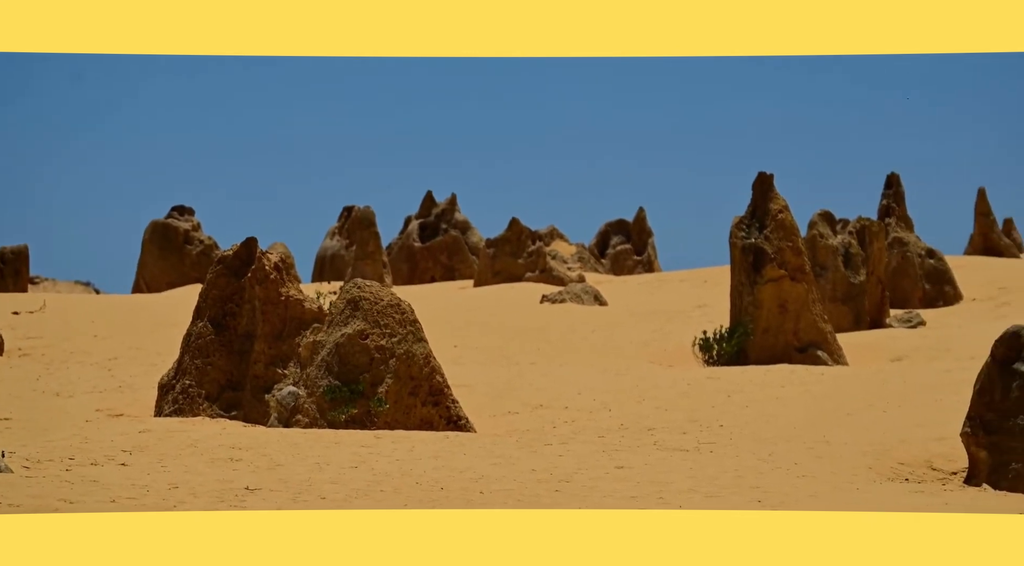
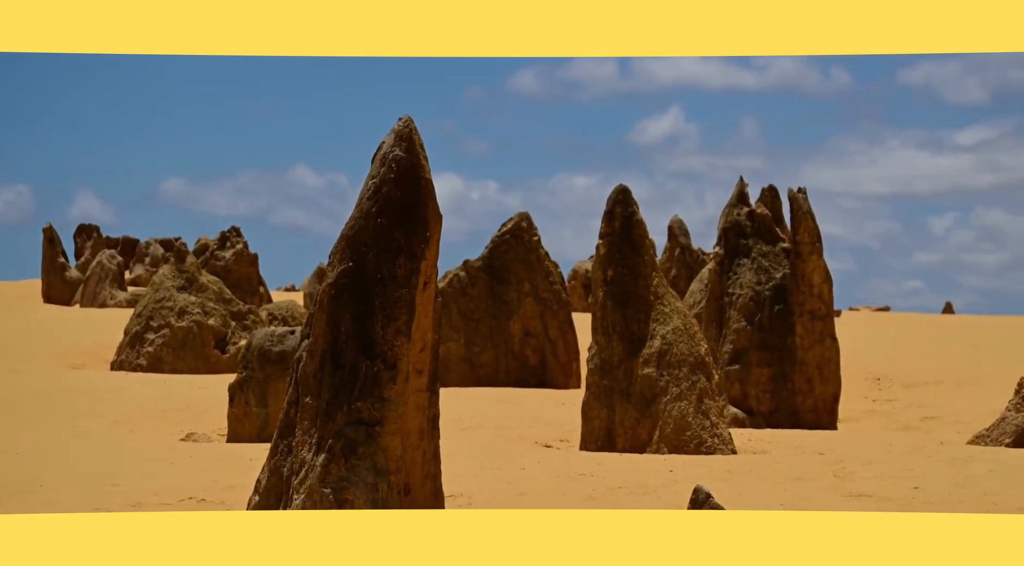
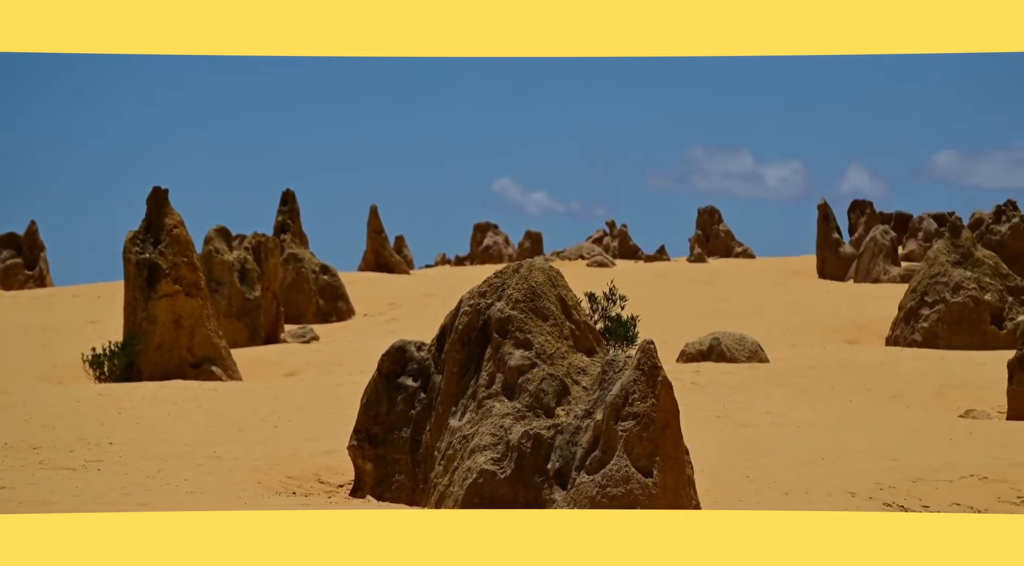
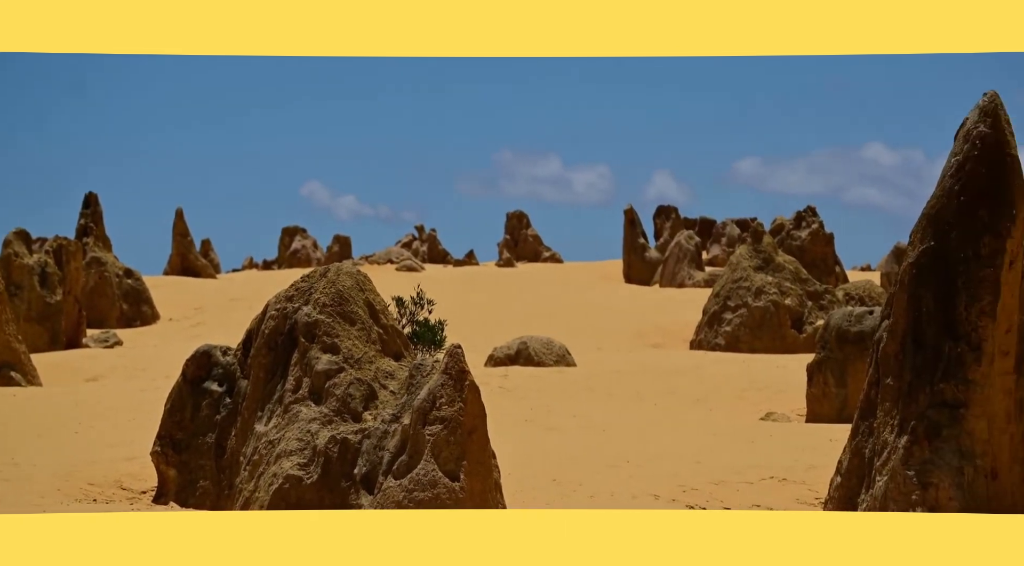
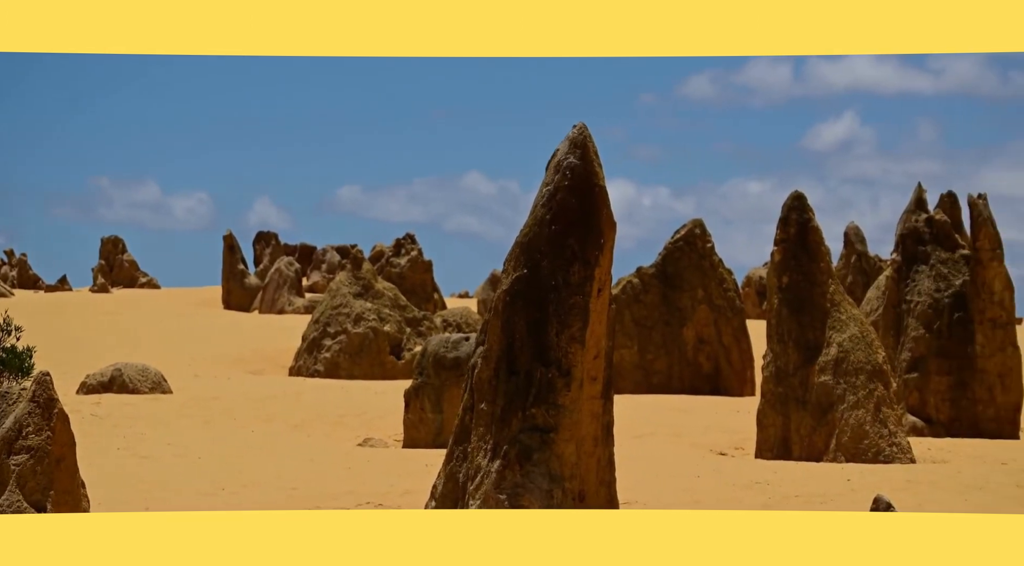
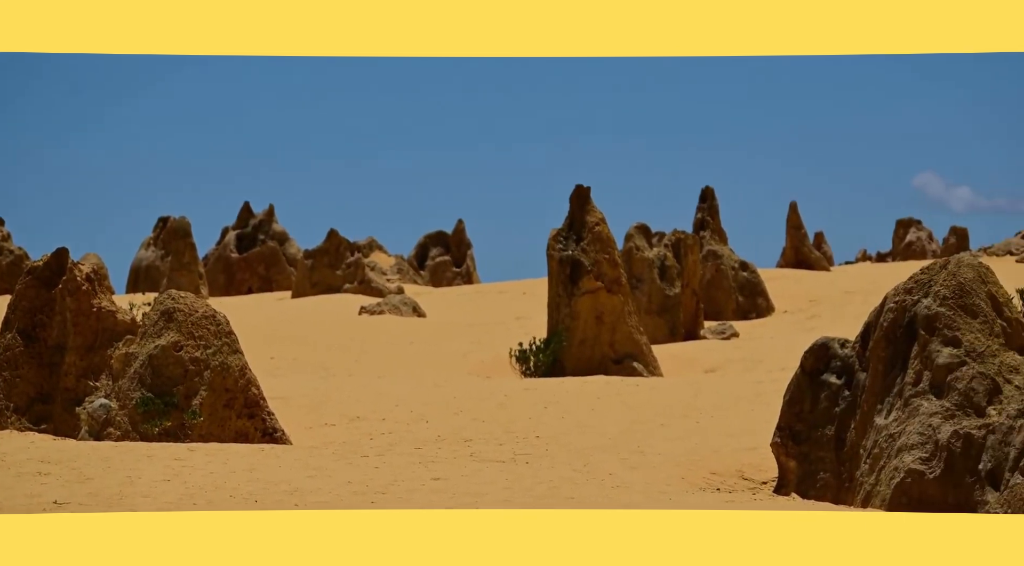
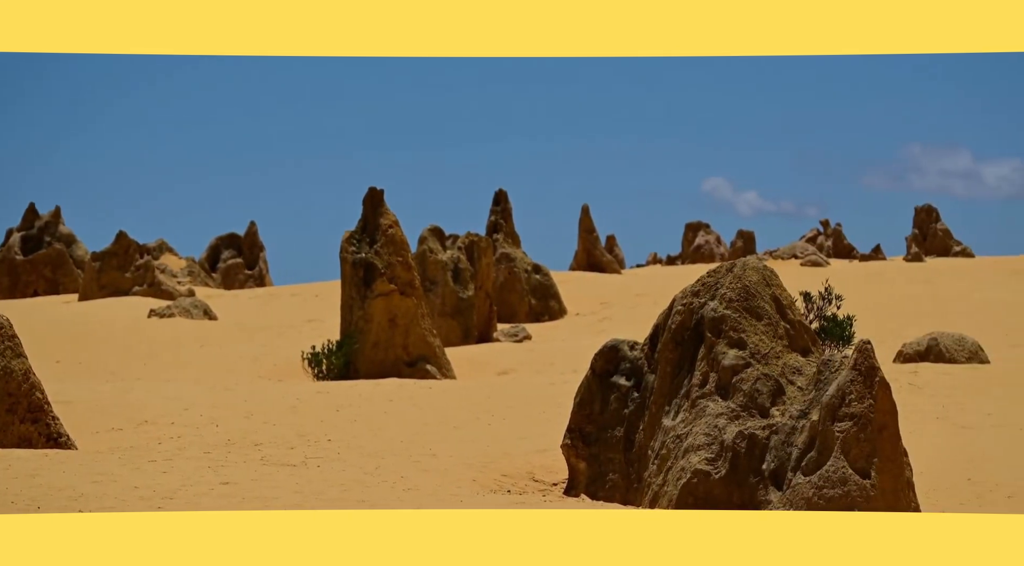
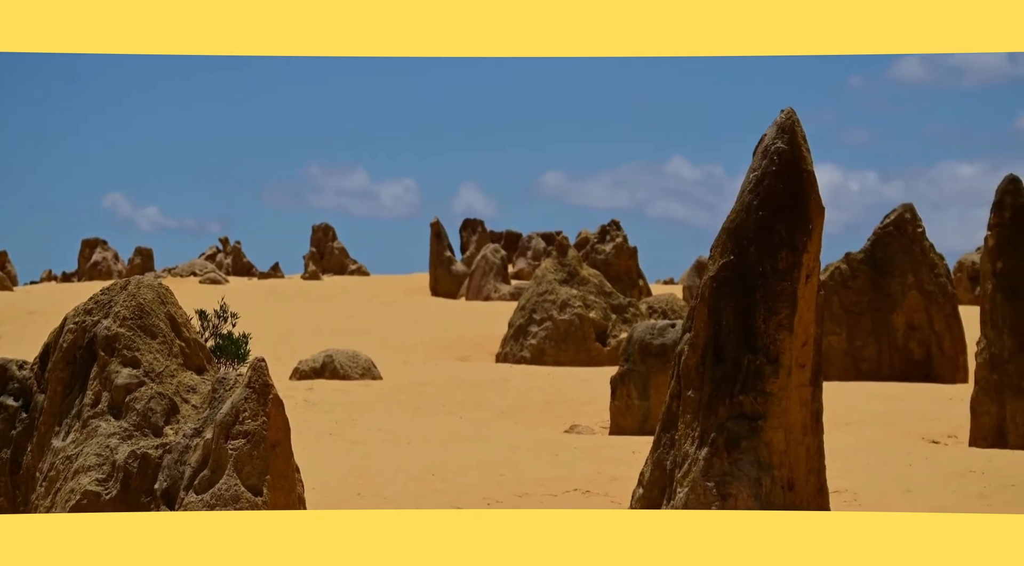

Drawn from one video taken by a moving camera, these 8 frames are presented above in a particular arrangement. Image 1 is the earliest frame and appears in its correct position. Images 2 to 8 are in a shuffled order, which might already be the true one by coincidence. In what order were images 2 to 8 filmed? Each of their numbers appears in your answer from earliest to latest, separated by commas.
6, 7, 3, 4, 8, 5, 2
